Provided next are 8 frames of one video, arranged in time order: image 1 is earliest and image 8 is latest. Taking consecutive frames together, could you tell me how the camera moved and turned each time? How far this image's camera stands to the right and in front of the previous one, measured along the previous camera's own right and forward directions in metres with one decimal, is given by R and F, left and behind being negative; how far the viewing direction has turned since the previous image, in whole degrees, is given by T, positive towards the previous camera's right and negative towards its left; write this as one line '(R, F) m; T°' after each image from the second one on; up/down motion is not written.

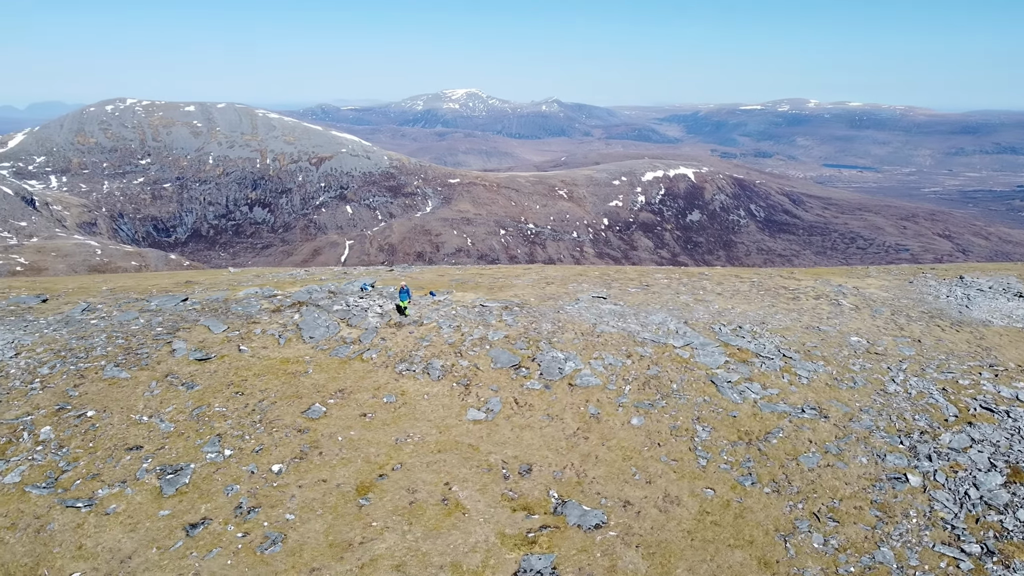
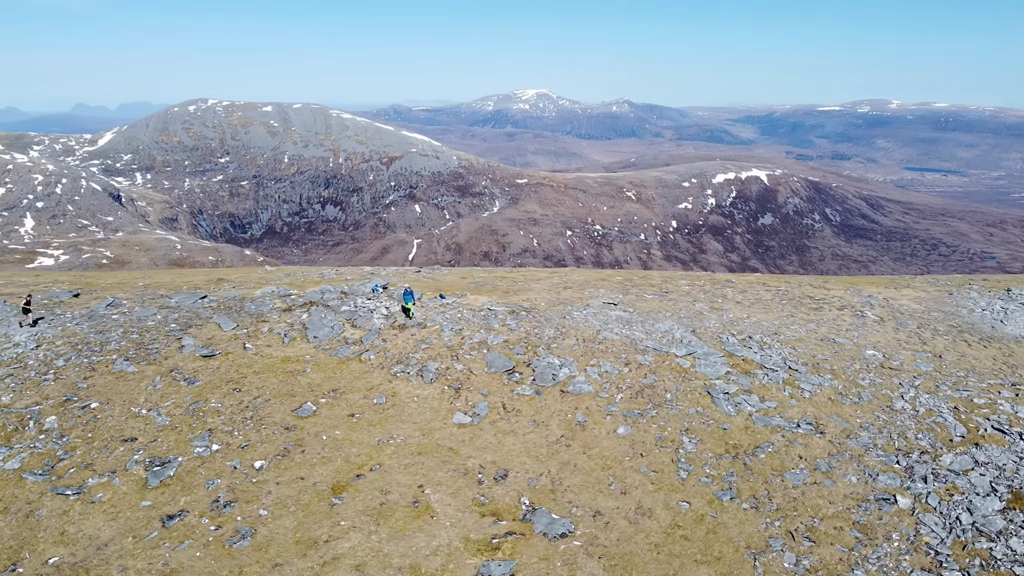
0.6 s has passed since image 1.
(+2.3, 0.0) m; -5°
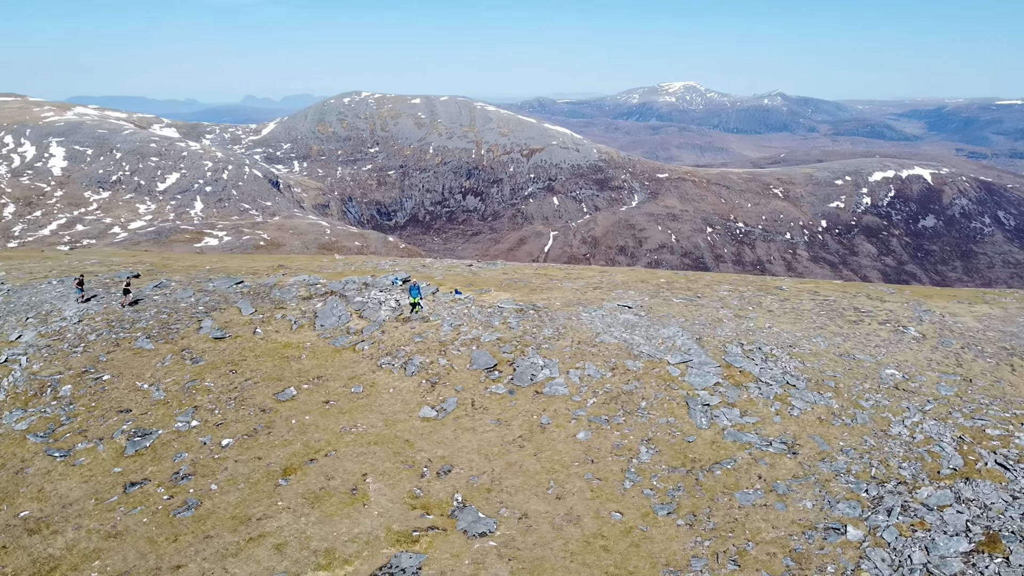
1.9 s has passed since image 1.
(+5.0, +0.2) m; -10°
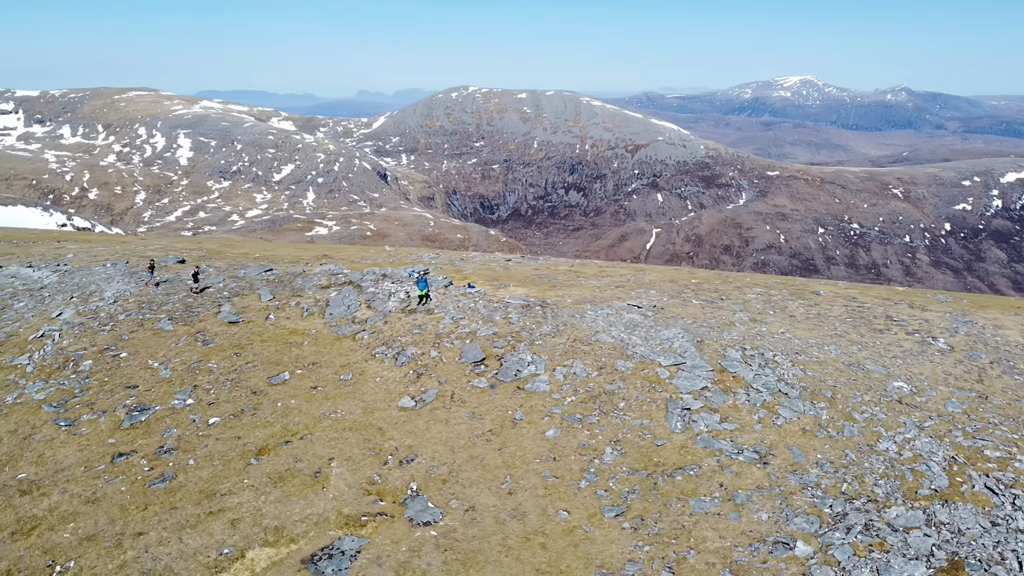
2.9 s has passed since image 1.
(+3.7, 0.0) m; -7°
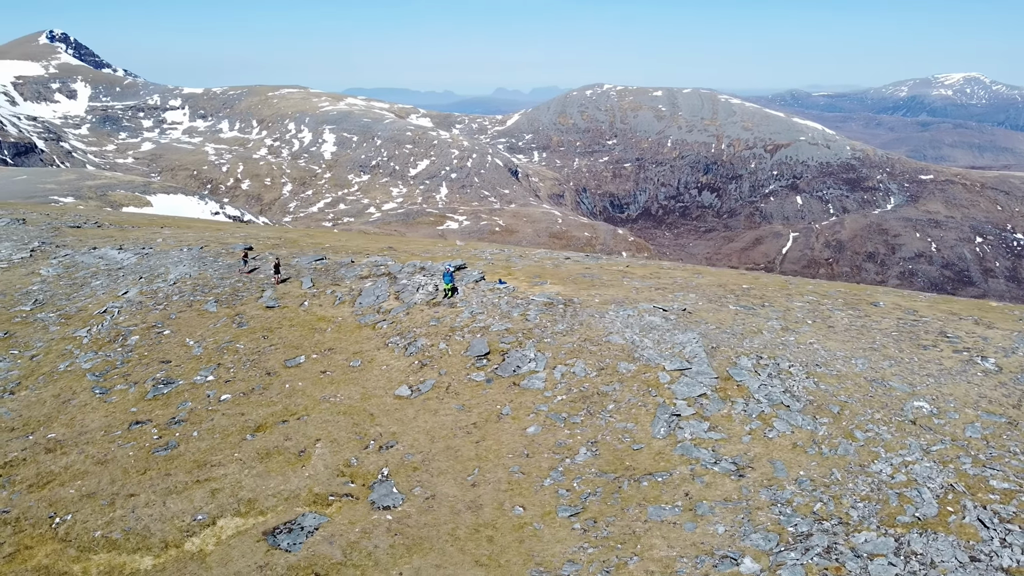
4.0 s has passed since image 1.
(+4.1, +0.1) m; -9°
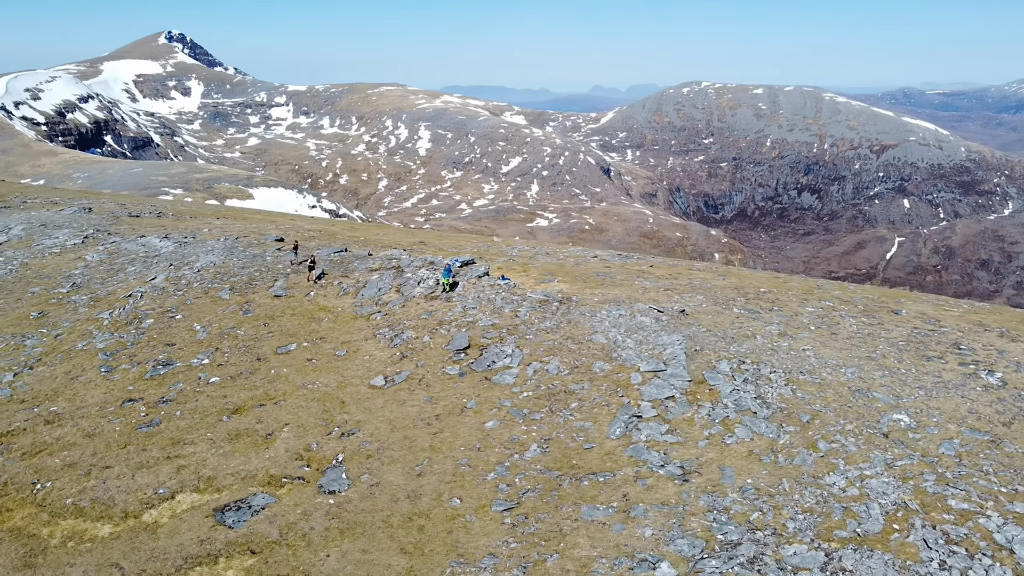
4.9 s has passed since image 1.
(+3.8, 0.0) m; -6°
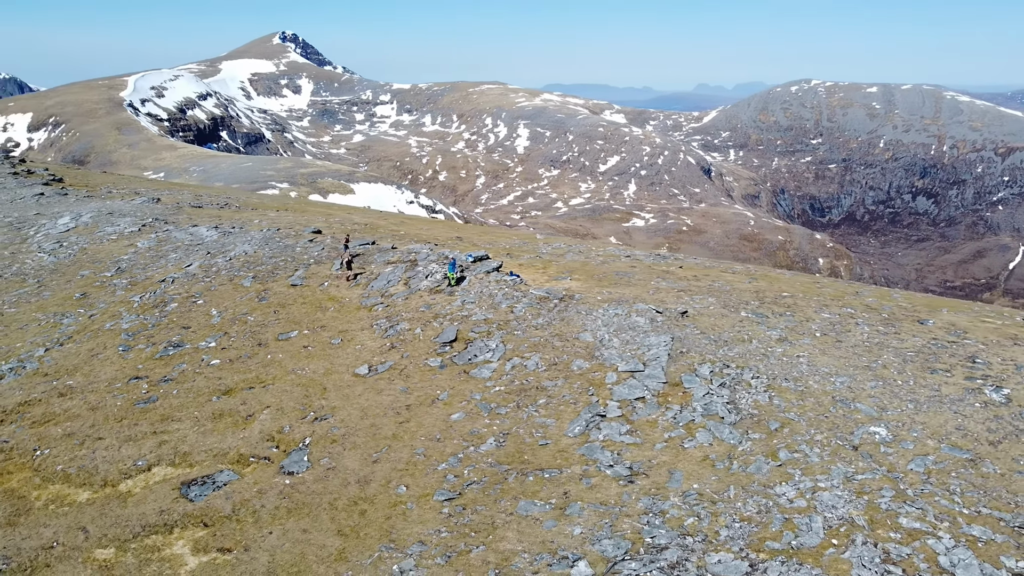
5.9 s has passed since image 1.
(+3.8, 0.0) m; -7°
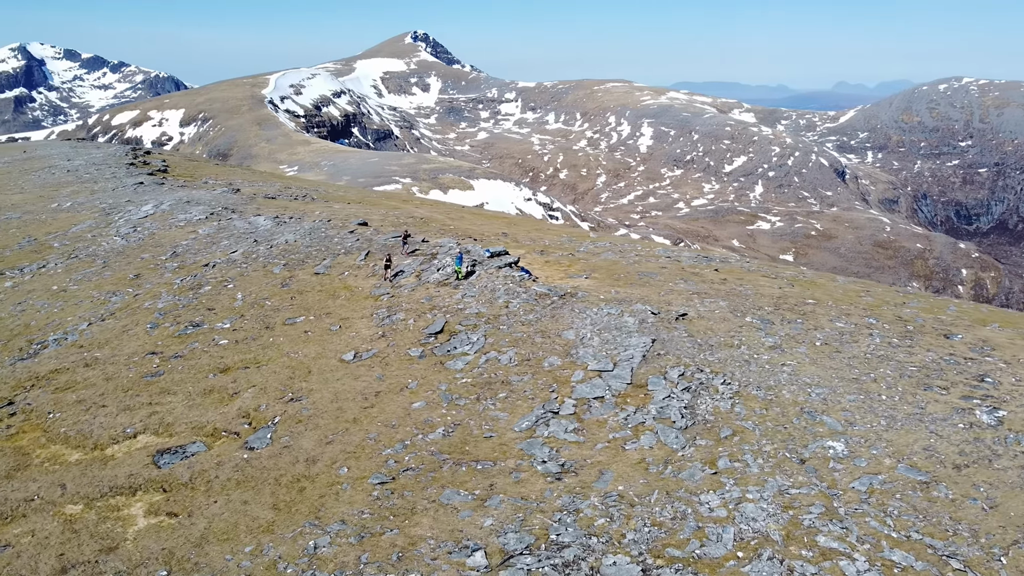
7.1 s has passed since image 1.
(+4.7, +0.1) m; -9°
